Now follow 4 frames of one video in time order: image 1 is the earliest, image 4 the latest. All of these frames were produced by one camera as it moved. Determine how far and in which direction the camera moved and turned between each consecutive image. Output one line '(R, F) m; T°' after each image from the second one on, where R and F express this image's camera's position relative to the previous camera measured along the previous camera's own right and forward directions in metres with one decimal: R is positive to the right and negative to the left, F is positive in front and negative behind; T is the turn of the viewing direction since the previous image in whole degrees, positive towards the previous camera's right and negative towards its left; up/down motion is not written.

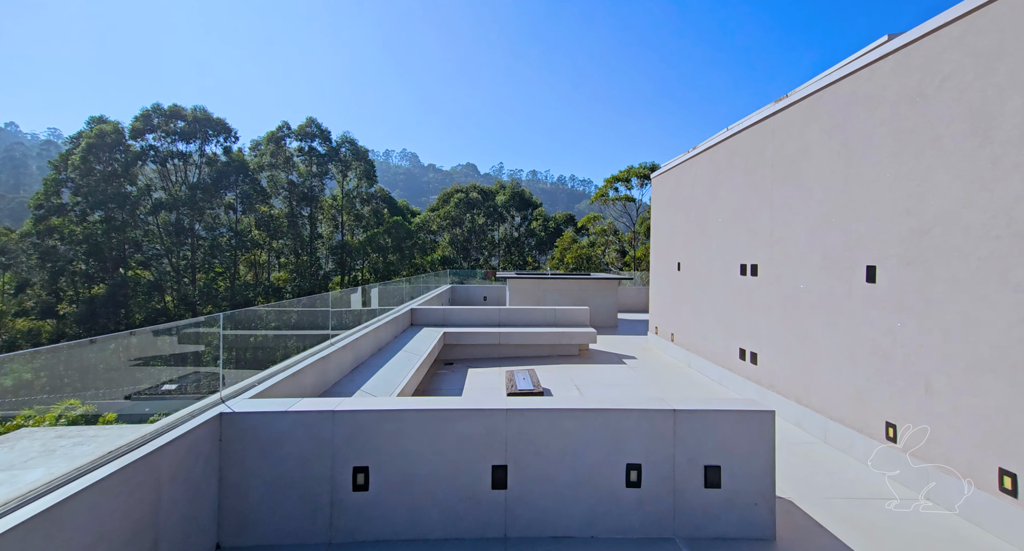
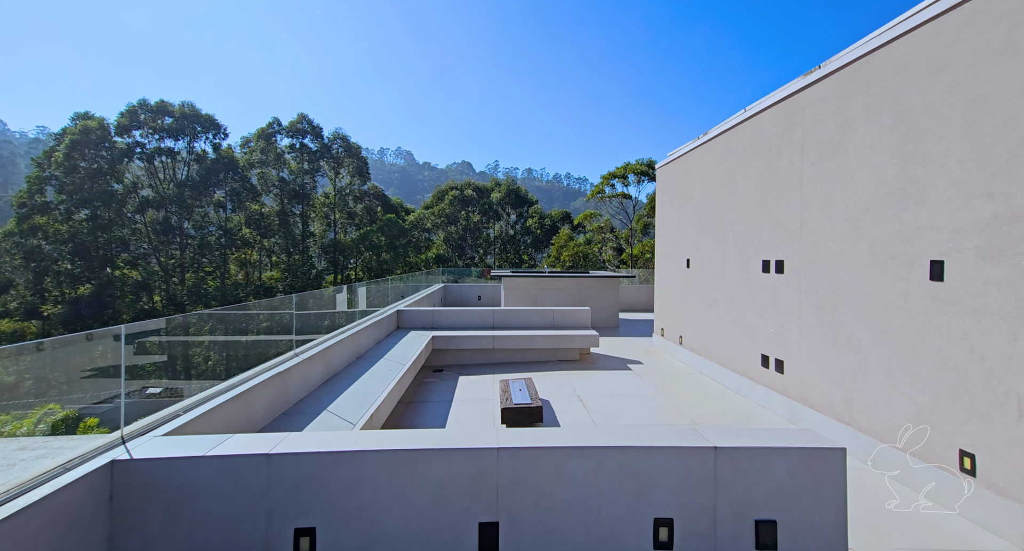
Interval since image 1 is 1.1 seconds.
(0.0, +0.8) m; +1°
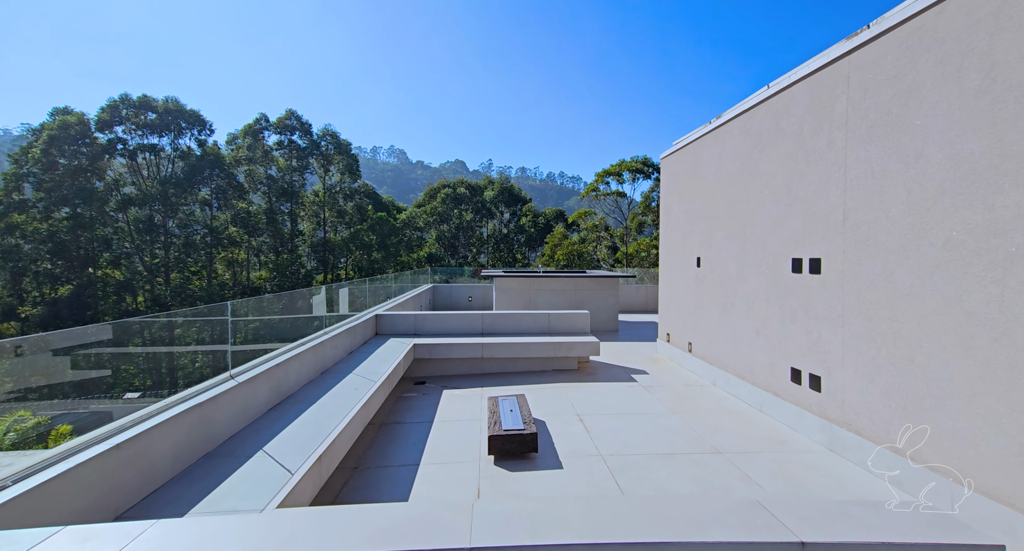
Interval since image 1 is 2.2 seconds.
(+0.1, +0.9) m; +1°
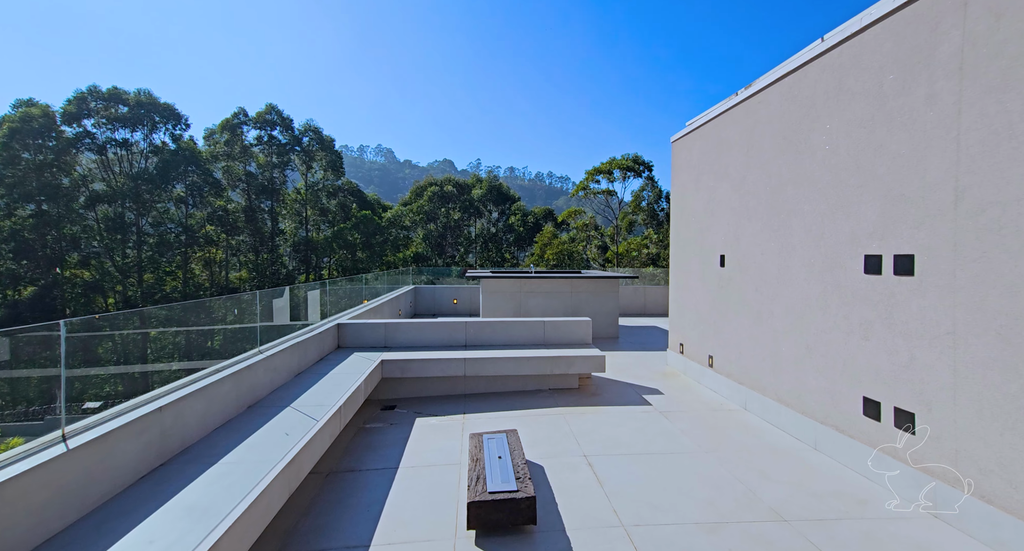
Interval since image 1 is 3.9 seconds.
(0.0, +1.4) m; +1°
